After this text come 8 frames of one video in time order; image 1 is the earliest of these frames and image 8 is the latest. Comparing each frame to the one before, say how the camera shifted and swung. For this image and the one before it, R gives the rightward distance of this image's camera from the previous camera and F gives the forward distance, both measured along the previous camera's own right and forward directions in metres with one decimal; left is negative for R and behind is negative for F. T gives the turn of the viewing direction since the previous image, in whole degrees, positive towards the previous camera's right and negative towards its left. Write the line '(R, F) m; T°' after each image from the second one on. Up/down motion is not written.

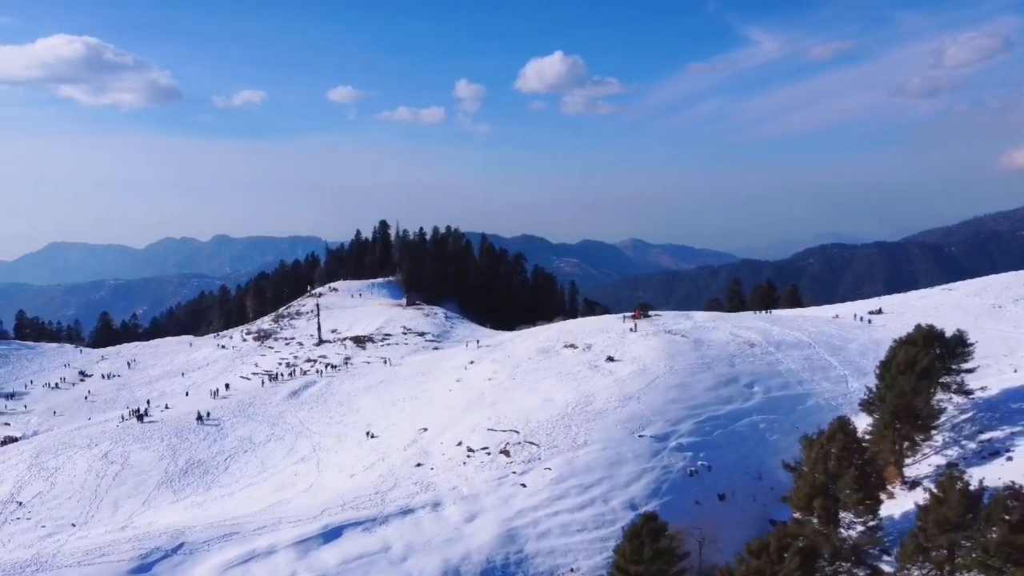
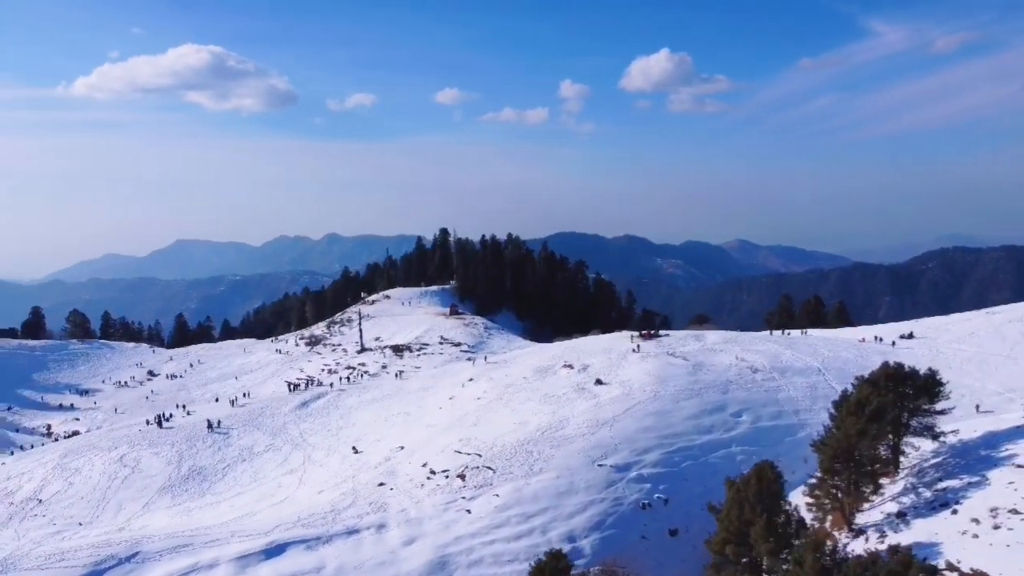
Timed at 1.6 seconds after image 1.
(+4.8, +0.1) m; -7°
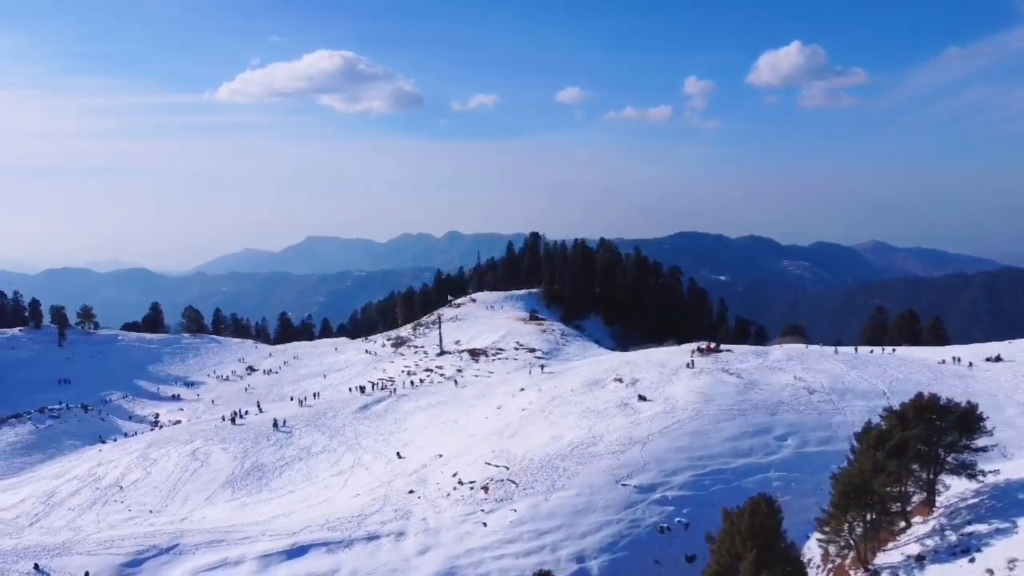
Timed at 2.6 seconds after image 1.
(+3.1, 0.0) m; -8°
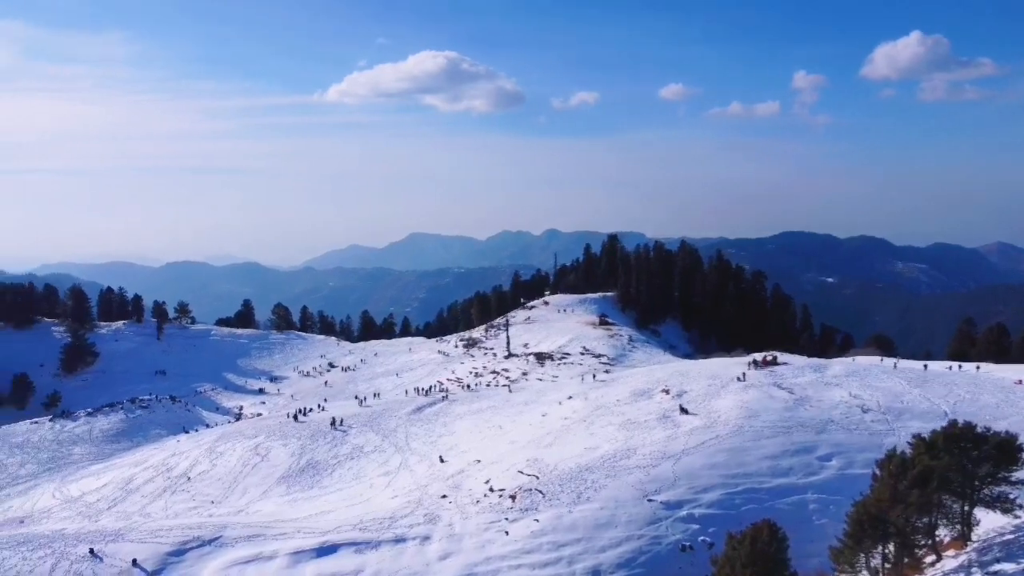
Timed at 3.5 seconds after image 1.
(+2.3, -0.1) m; -7°
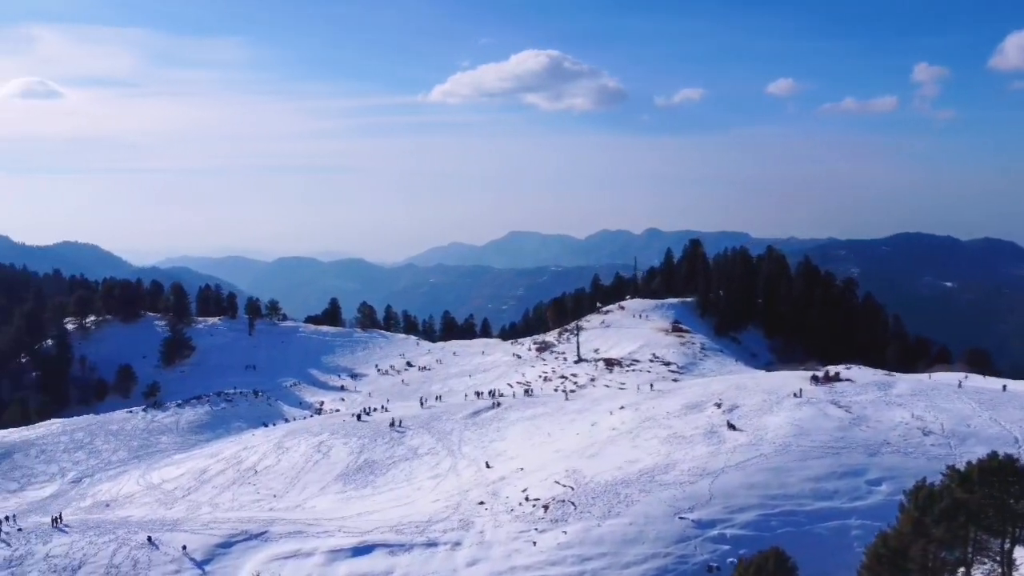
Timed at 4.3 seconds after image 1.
(+2.2, -0.1) m; -7°
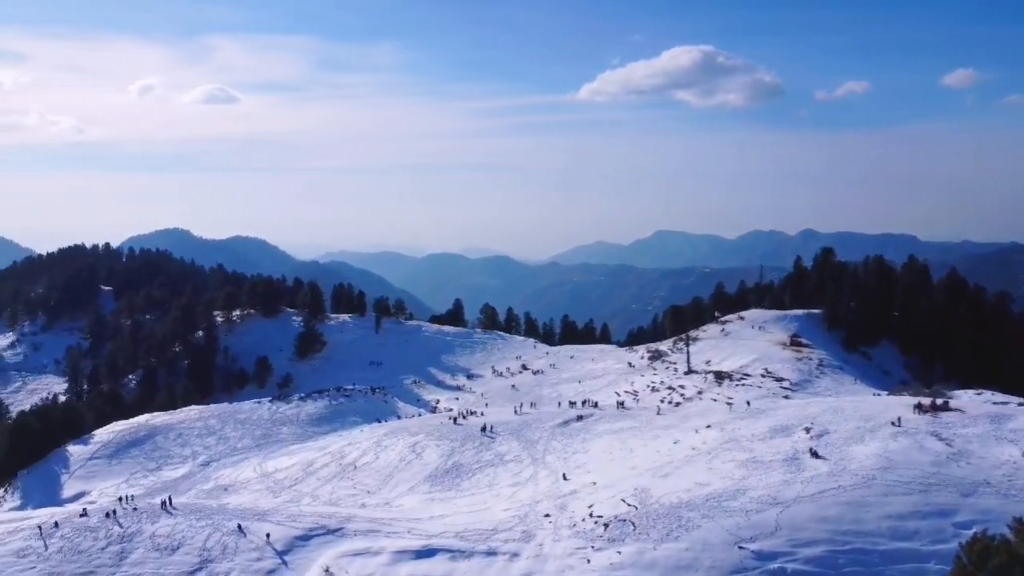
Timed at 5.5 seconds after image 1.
(+2.7, -0.1) m; -10°
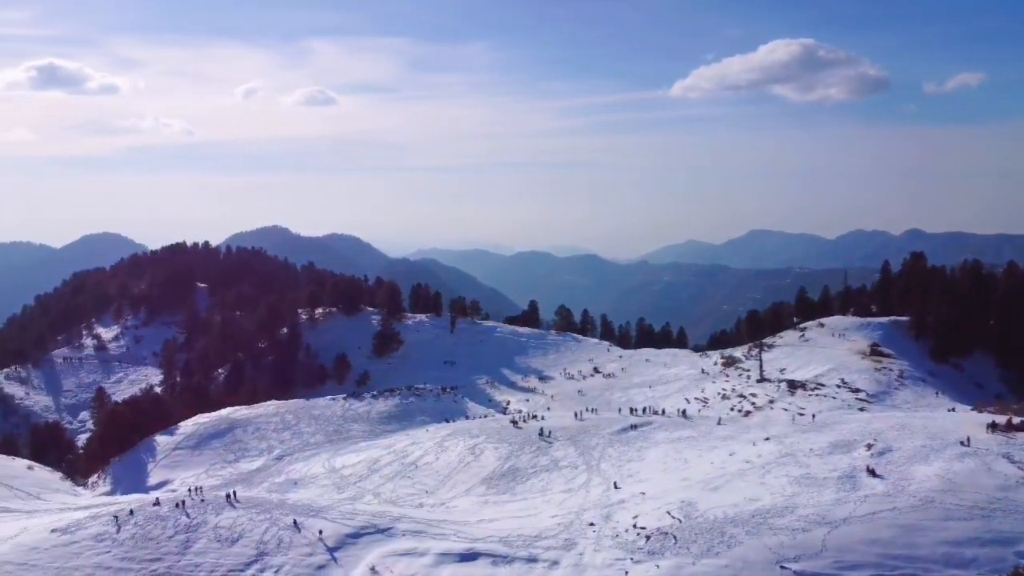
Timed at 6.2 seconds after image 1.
(+1.6, -0.1) m; -6°
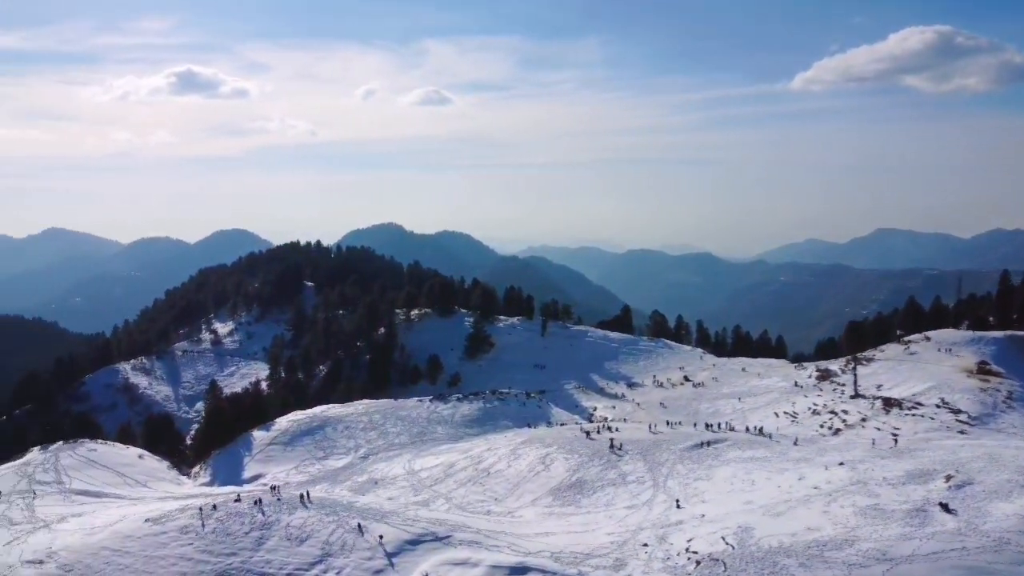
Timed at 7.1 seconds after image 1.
(+2.0, -0.2) m; -8°
